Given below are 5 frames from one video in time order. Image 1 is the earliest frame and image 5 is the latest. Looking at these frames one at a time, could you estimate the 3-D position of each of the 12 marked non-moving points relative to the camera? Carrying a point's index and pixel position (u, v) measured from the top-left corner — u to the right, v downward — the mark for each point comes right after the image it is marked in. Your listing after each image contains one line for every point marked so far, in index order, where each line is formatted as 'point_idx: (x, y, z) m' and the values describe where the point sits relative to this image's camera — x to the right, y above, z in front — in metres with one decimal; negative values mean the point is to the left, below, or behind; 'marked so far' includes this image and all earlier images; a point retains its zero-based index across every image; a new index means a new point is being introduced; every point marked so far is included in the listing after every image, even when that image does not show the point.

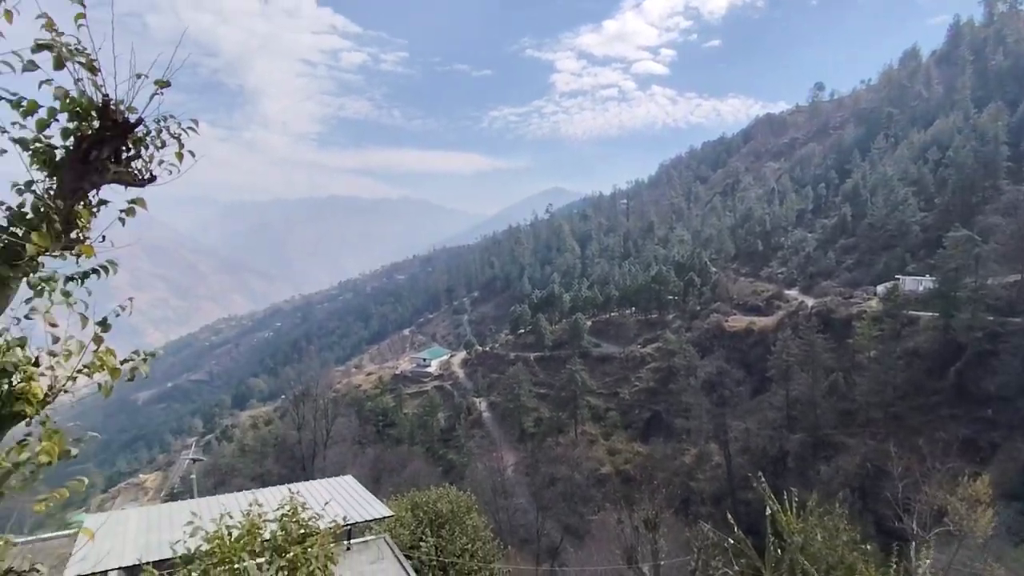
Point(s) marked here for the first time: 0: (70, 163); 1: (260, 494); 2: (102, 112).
0: (-1.6, +0.4, +2.1) m
1: (-3.5, -2.9, +8.3) m
2: (-1.5, +0.6, +2.2) m
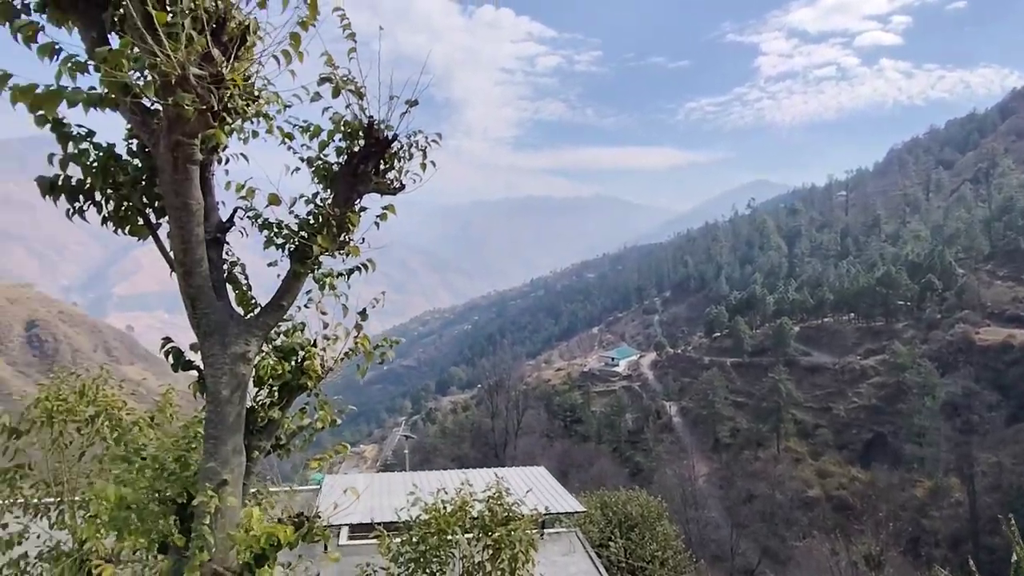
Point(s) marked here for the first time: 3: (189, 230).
0: (-0.7, +0.5, +2.5) m
1: (-0.7, -2.9, +9.0) m
2: (-0.6, +0.7, +2.5) m
3: (-1.1, +0.2, +2.1) m
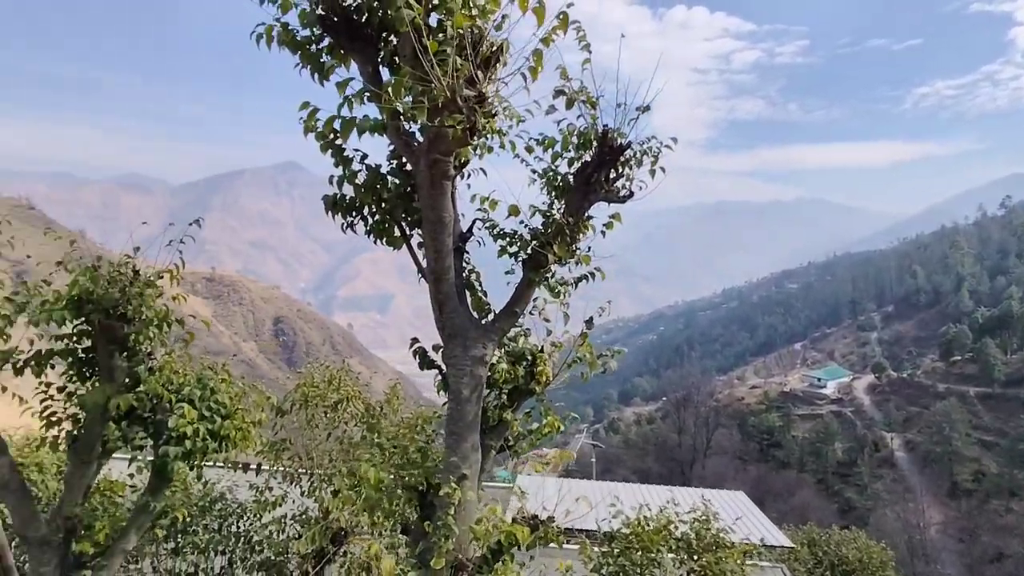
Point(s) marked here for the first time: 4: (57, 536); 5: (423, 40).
0: (+0.3, +0.4, +2.5) m
1: (+2.2, -3.0, +8.7) m
2: (+0.4, +0.6, +2.5) m
3: (-0.3, +0.2, +2.3) m
4: (-2.6, -1.4, +3.4) m
5: (-0.3, +0.8, +2.0) m
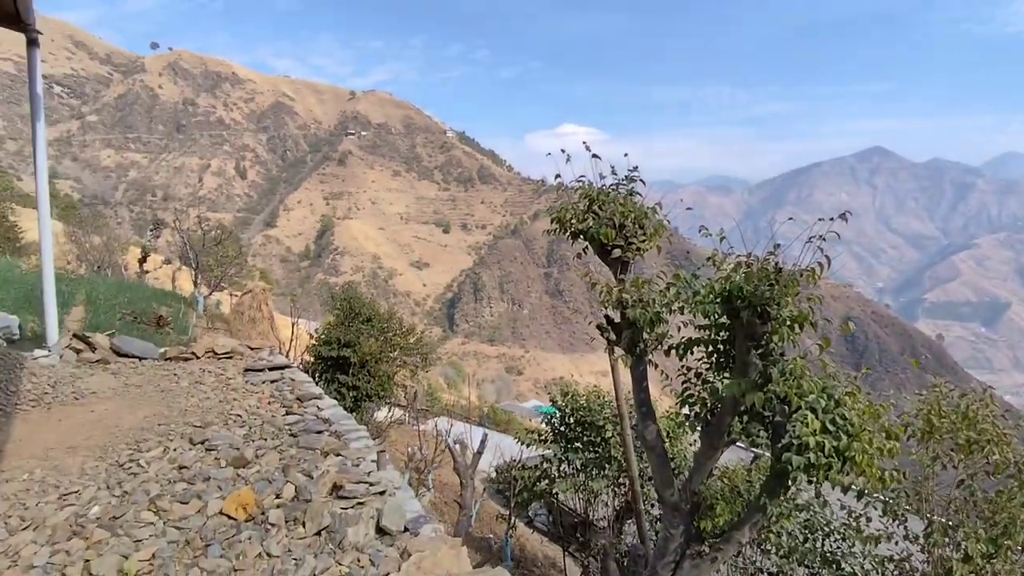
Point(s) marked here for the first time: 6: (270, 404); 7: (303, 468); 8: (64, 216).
0: (+2.3, +0.3, +0.9) m
1: (+8.1, -3.4, +3.4) m
2: (+2.4, +0.5, +0.8) m
3: (+1.8, +0.1, +1.2) m
4: (+1.1, -1.4, +3.8) m
5: (+1.6, +0.8, +1.0) m
6: (-1.9, -0.9, +4.6) m
7: (-1.2, -1.0, +3.3) m
8: (-14.3, +2.3, +18.9) m
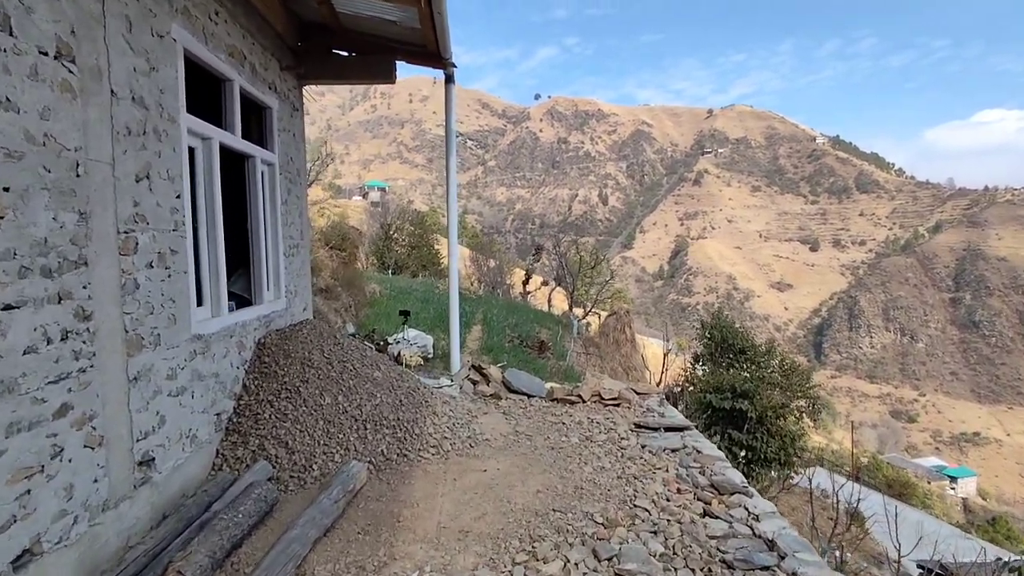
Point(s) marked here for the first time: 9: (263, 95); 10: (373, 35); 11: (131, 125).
0: (+2.5, +0.1, -1.9) m
1: (+8.6, -3.7, -3.1) m
2: (+2.5, +0.3, -2.0) m
3: (+2.2, -0.1, -1.4) m
4: (+3.0, -1.7, +1.1) m
5: (+2.0, +0.6, -1.4) m
6: (+1.0, -1.2, +3.4) m
7: (+0.9, -1.2, +1.9) m
8: (-1.5, +1.7, +22.2) m
9: (-1.8, +1.4, +4.2) m
10: (-1.2, +2.2, +5.0) m
11: (-1.6, +0.7, +2.6) m
